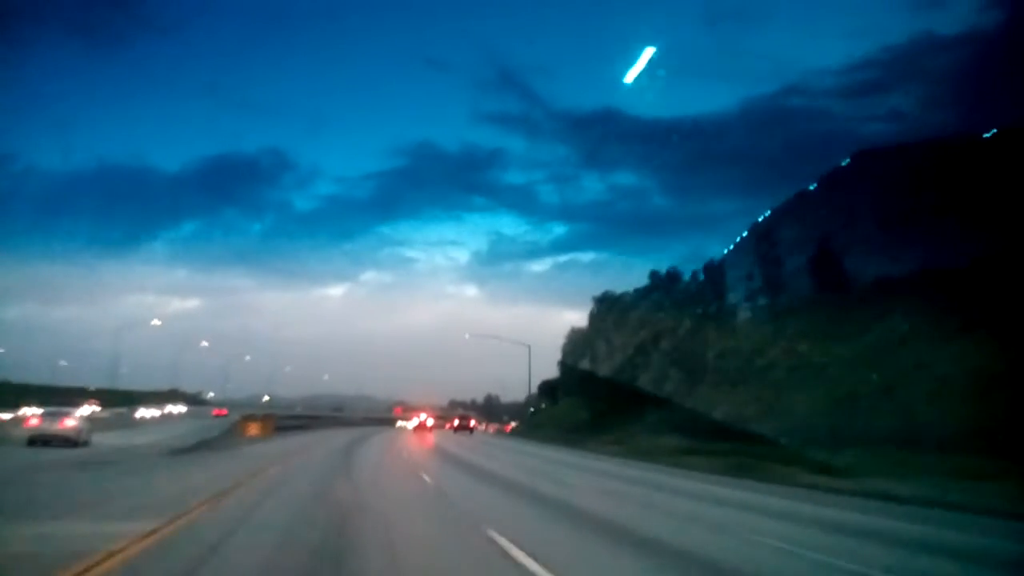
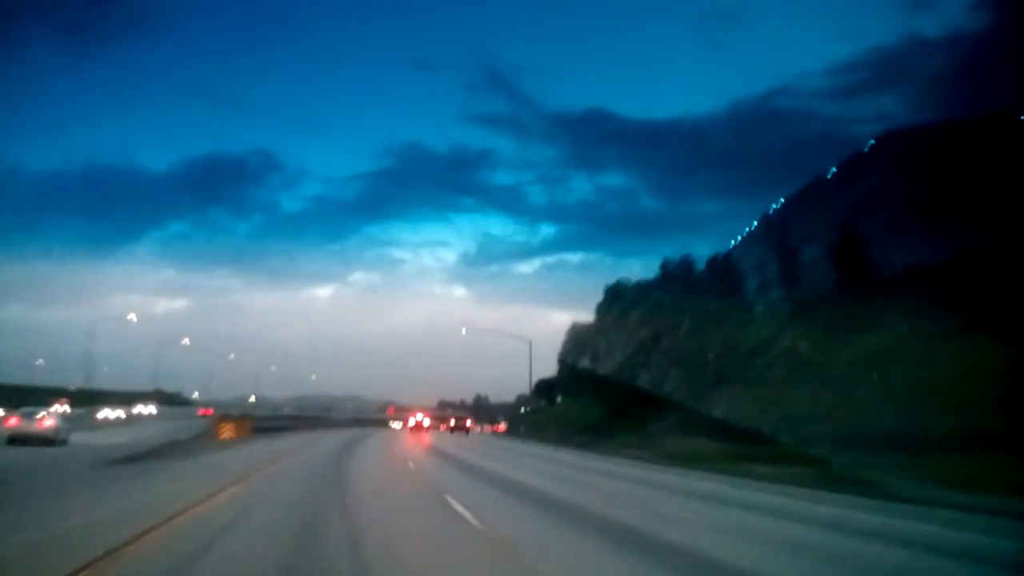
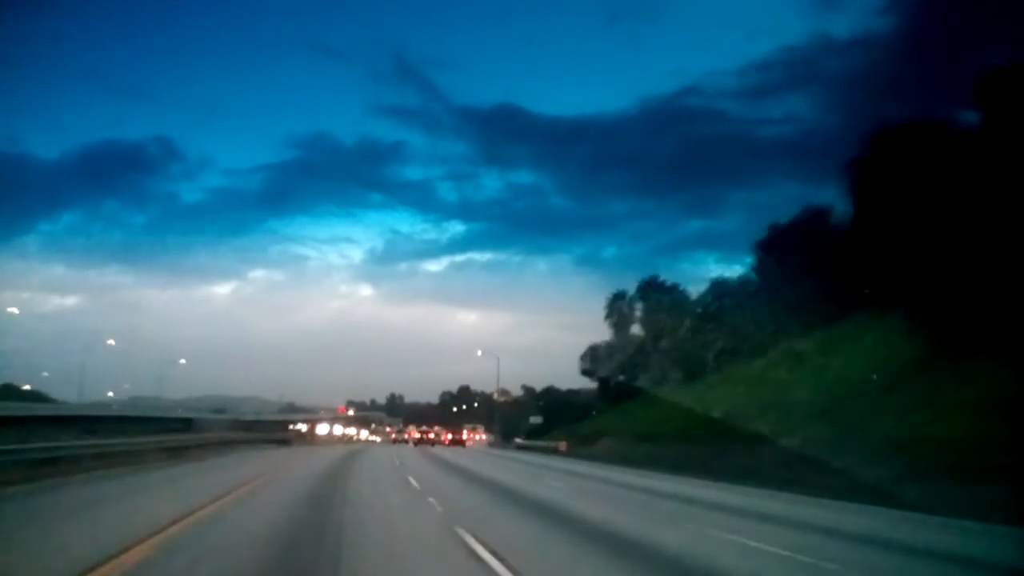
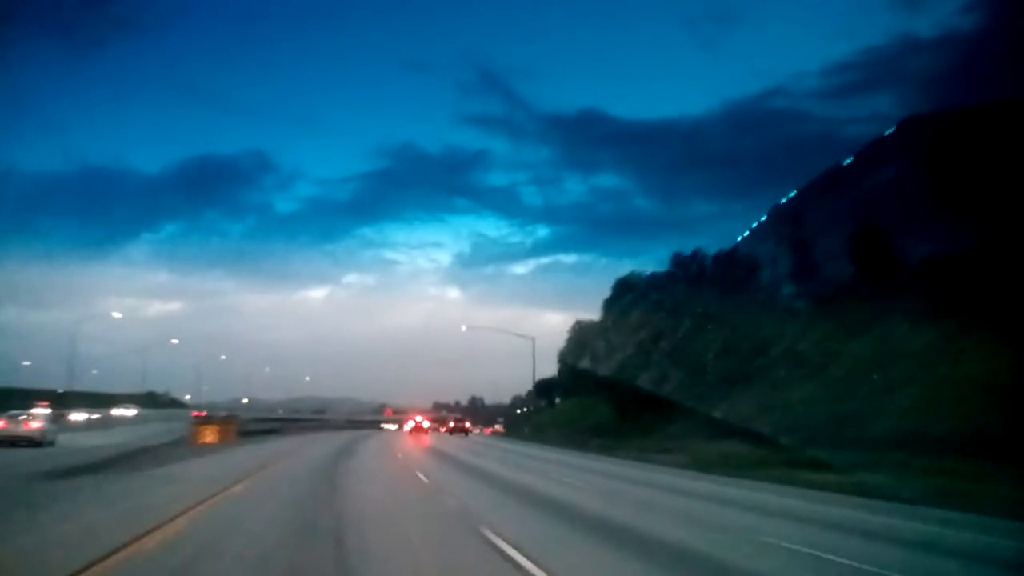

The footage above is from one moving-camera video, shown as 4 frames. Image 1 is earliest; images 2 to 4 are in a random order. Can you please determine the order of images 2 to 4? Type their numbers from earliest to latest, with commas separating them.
2, 4, 3
